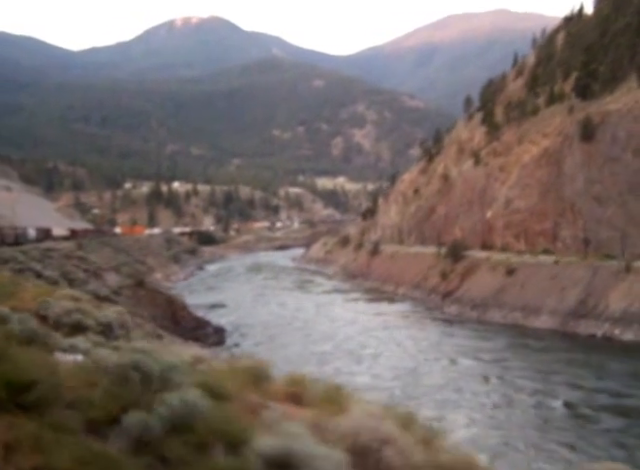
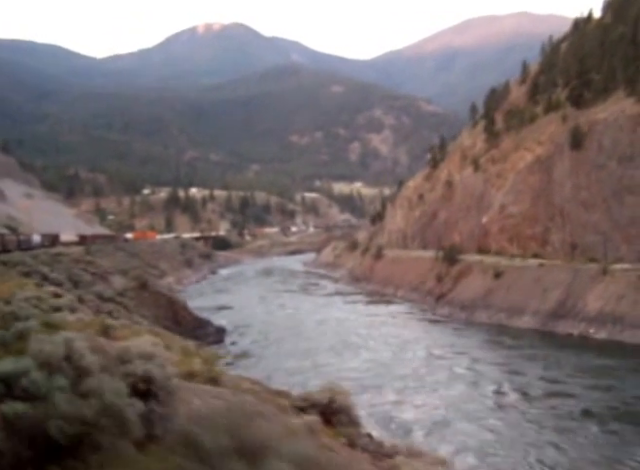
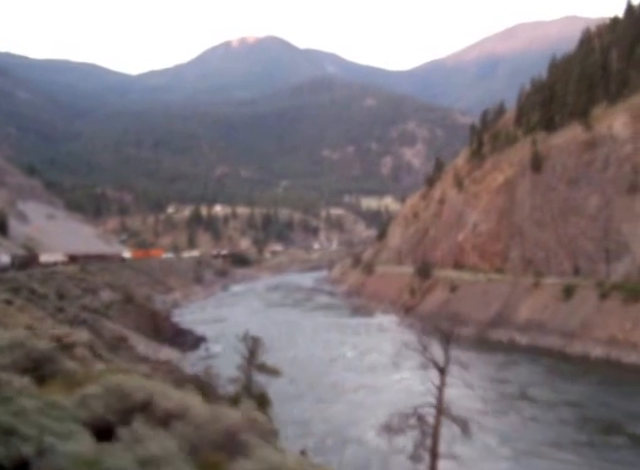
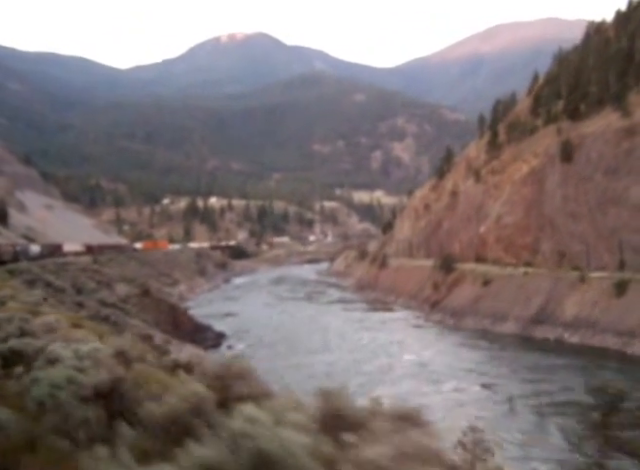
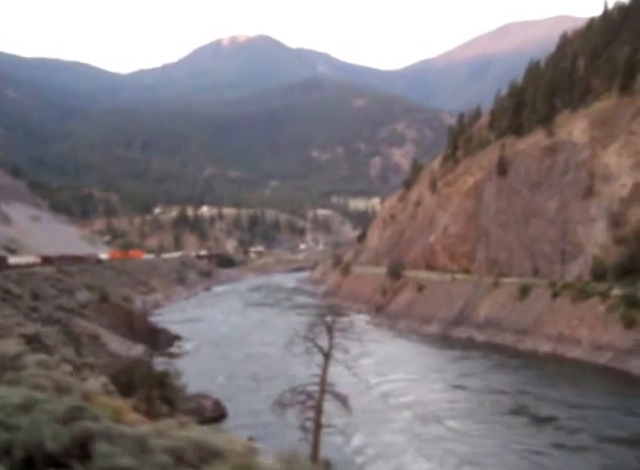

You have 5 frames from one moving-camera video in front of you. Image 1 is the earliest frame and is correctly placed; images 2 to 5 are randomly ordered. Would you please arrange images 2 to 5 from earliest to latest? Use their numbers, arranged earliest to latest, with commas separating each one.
2, 4, 3, 5
